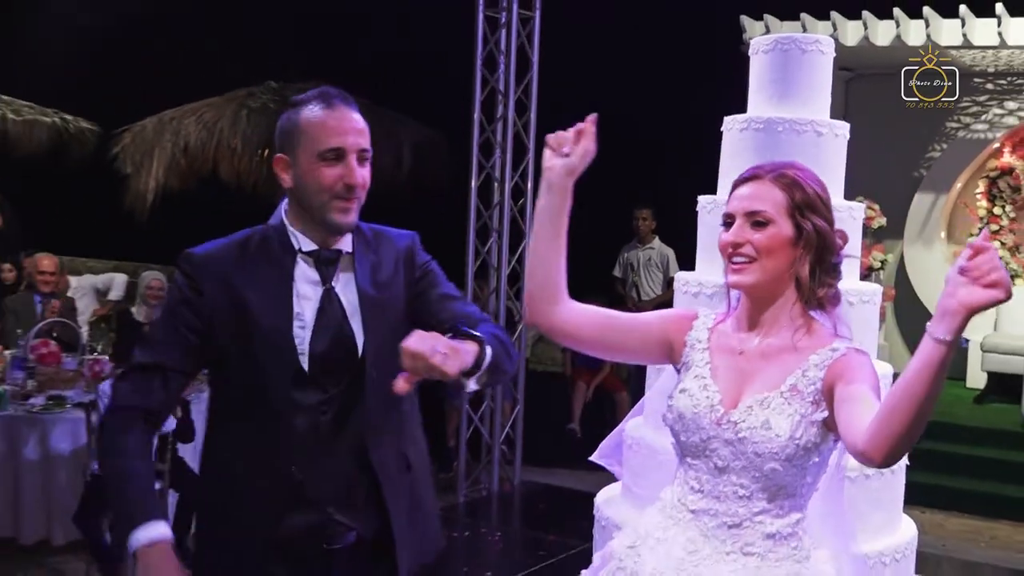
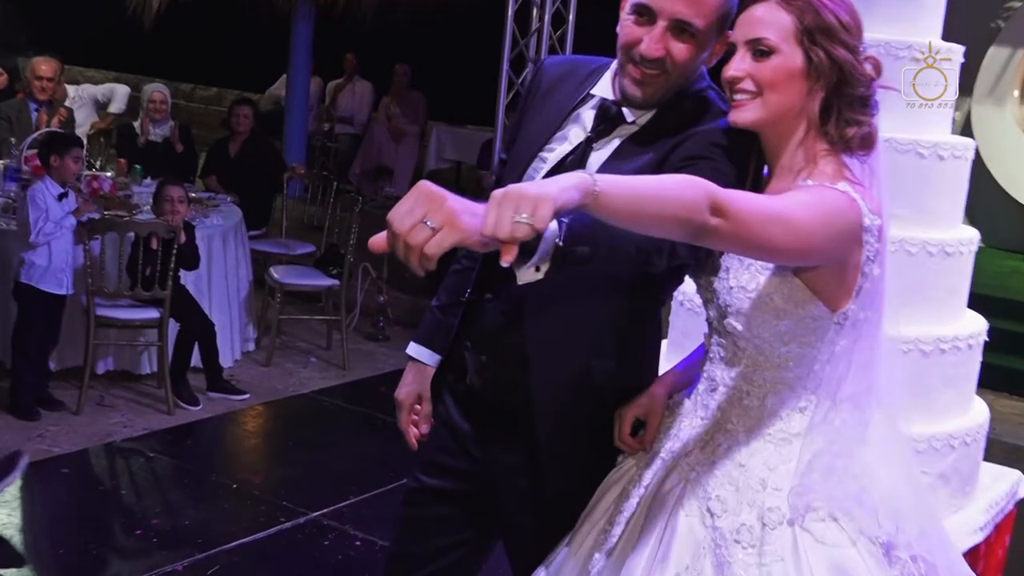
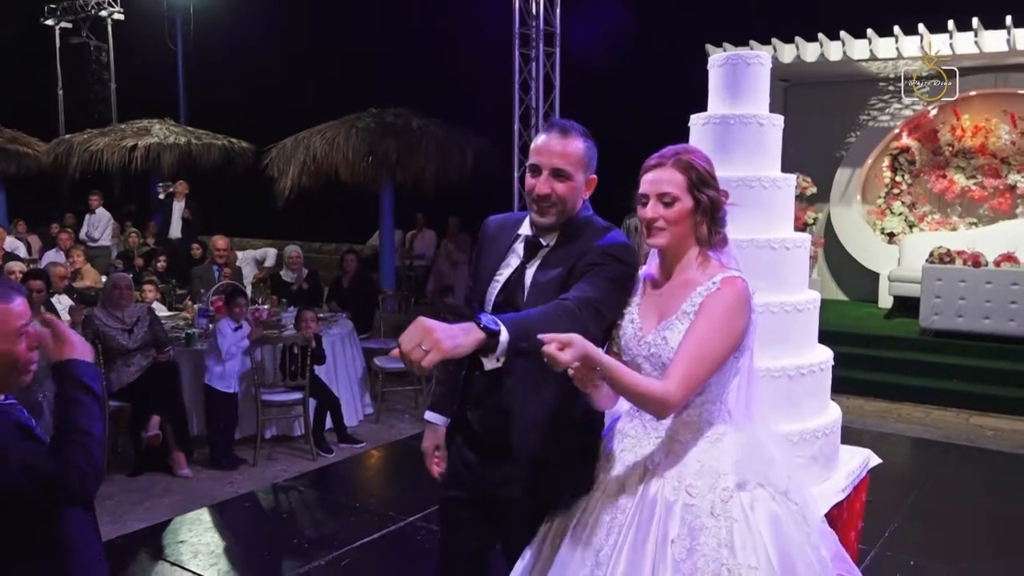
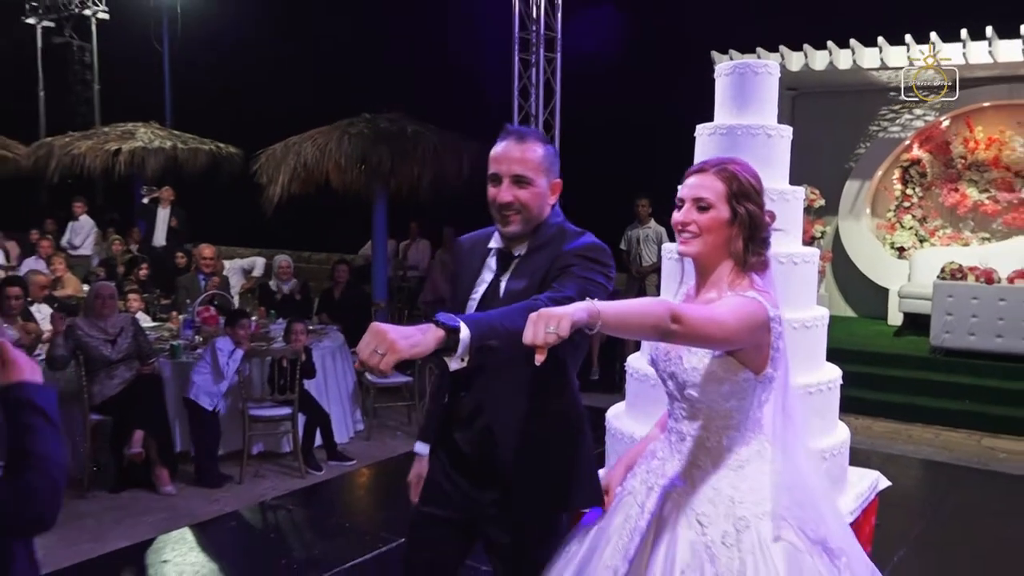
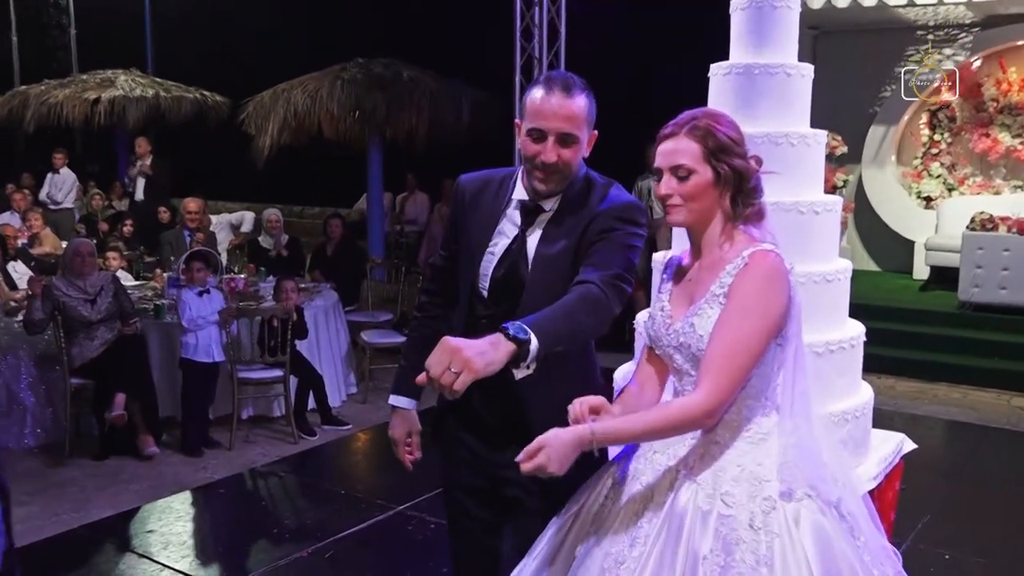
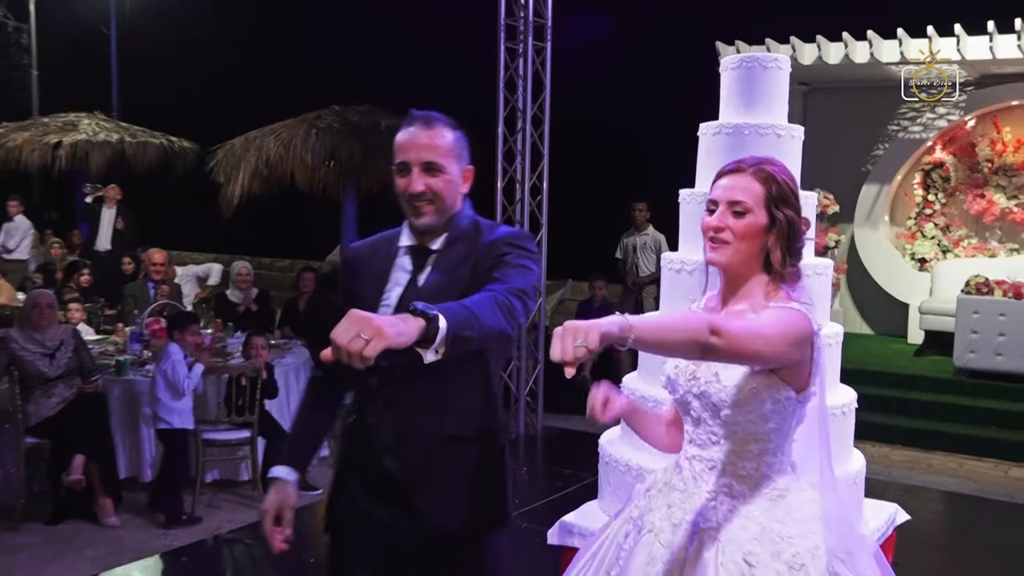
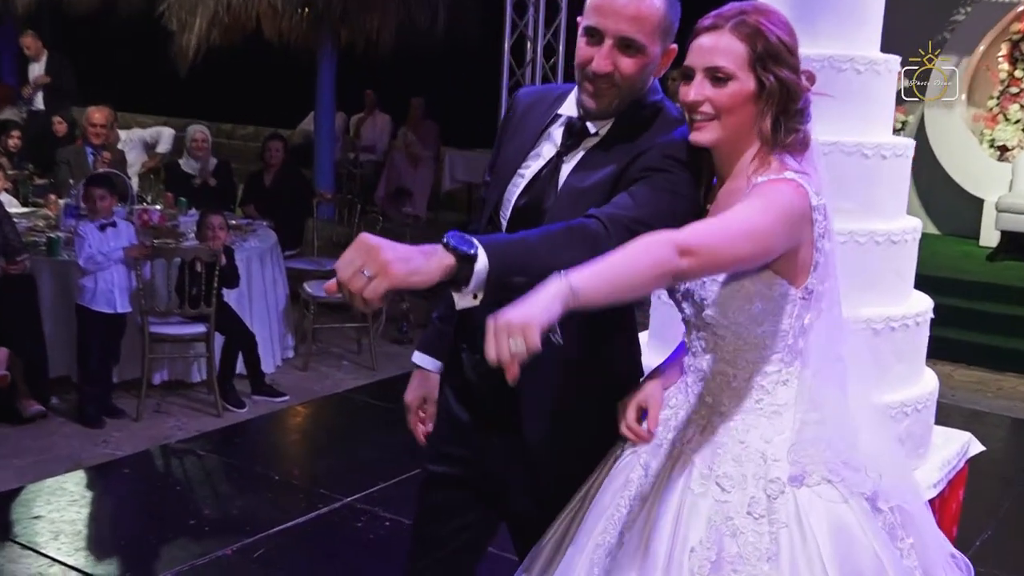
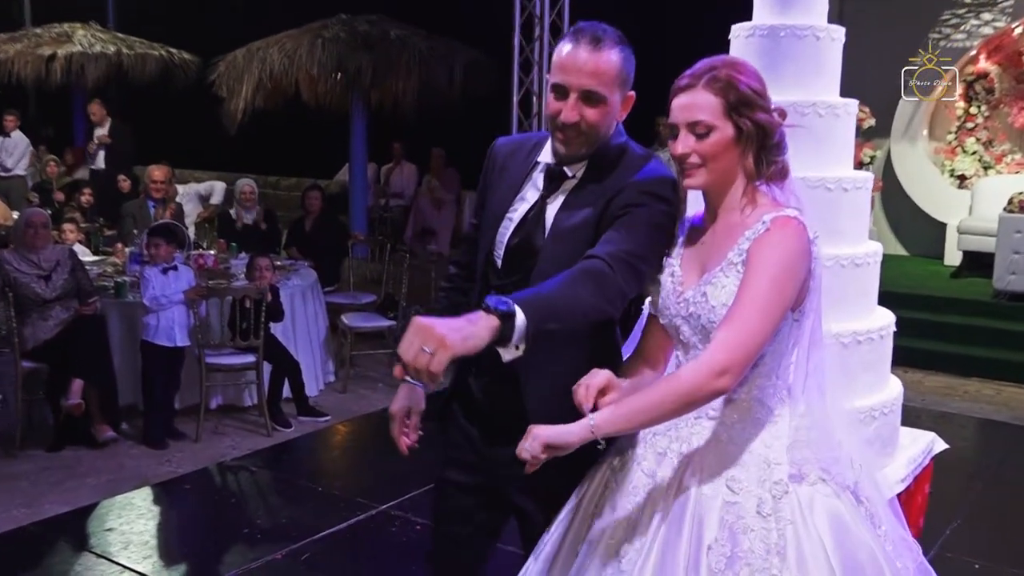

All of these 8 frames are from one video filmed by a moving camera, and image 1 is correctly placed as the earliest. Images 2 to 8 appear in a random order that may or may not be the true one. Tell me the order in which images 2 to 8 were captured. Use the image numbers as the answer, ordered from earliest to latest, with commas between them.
6, 4, 3, 5, 8, 7, 2
